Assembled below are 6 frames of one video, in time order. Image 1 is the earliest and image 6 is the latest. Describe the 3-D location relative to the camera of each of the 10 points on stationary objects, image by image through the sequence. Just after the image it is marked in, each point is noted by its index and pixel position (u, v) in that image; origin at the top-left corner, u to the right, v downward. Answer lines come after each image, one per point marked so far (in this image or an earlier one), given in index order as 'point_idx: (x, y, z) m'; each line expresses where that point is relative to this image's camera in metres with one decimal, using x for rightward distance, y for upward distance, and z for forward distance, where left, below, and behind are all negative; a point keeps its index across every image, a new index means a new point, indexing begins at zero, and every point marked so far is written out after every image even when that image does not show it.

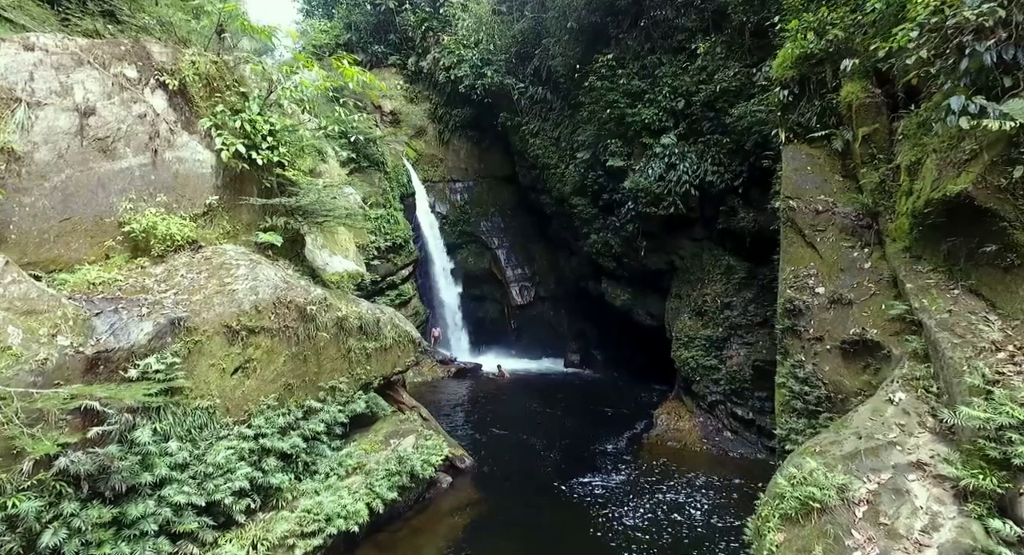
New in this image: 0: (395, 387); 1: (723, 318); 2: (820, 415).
0: (-2.0, -1.9, +8.9) m
1: (+4.9, -0.9, +11.9) m
2: (+3.4, -1.5, +5.7) m
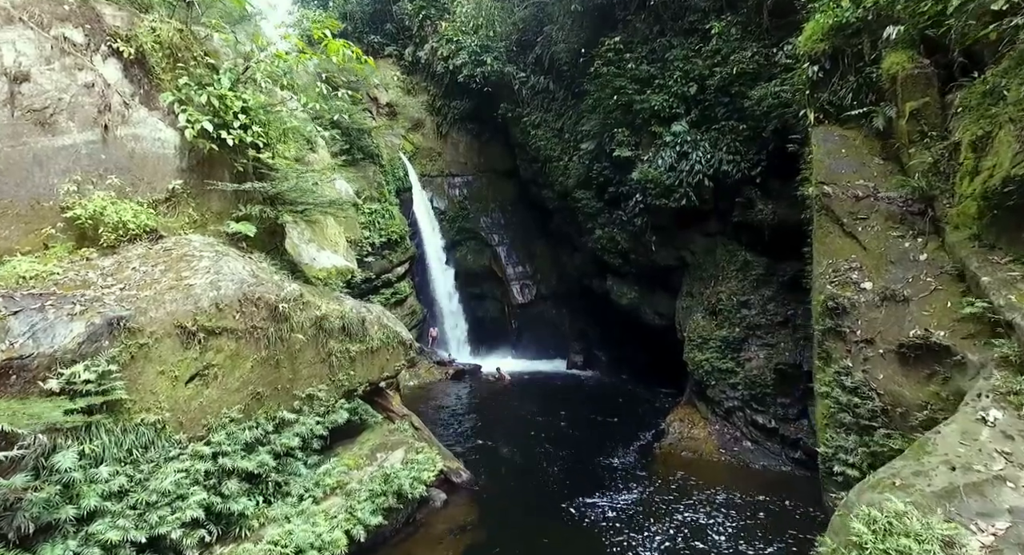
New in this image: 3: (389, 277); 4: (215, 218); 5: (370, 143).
0: (-2.0, -1.8, +8.1) m
1: (+4.9, -0.9, +11.1) m
2: (+3.4, -1.4, +4.9) m
3: (-3.8, 0.0, +16.2) m
4: (-4.0, +0.8, +7.1) m
5: (-4.7, +4.5, +17.7) m
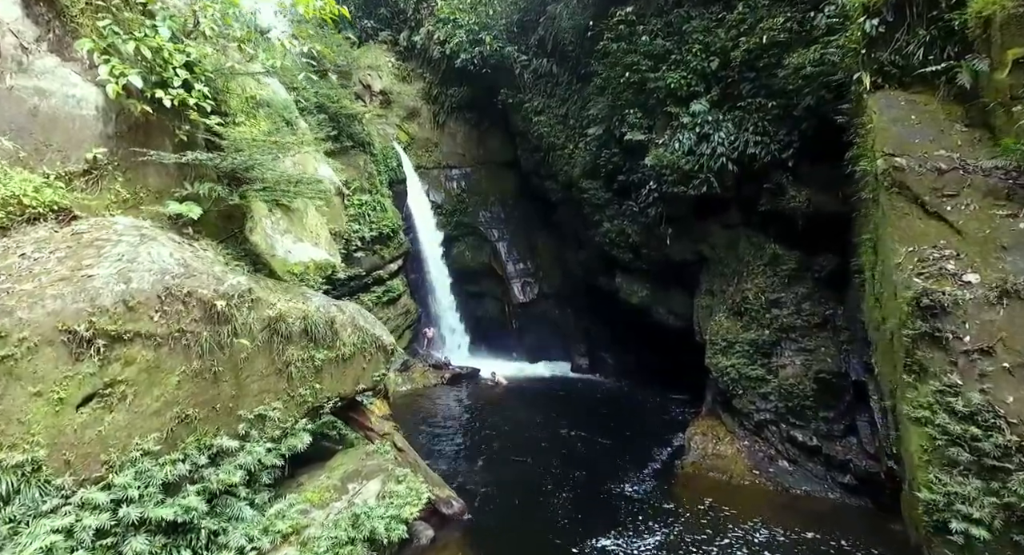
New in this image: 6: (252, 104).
0: (-2.0, -1.7, +6.8) m
1: (+4.9, -0.8, +9.8) m
2: (+3.4, -1.4, +3.6) m
3: (-3.8, +0.1, +14.9) m
4: (-4.0, +0.9, +5.8) m
5: (-4.7, +4.6, +16.4) m
6: (-4.1, +2.7, +8.2) m
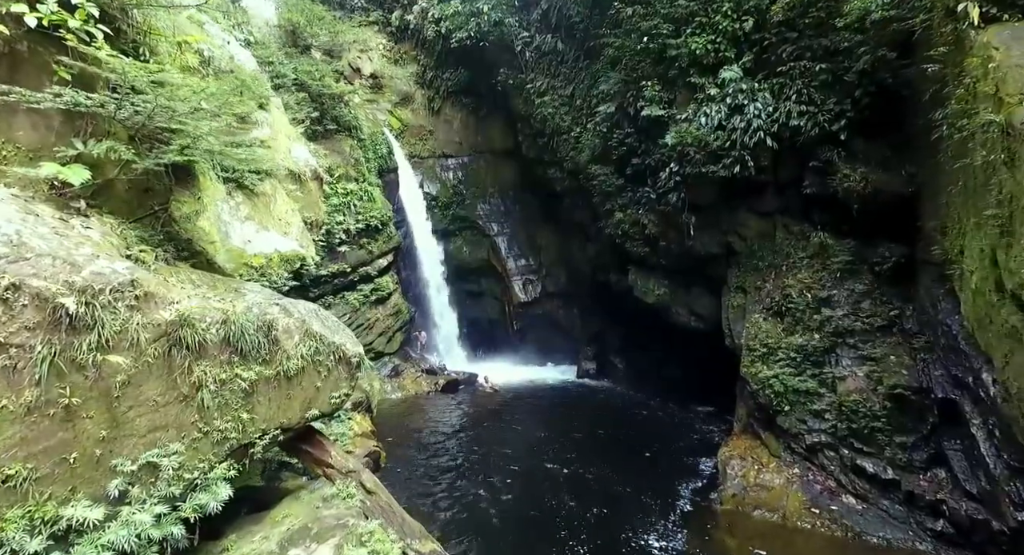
0: (-2.0, -1.6, +5.3) m
1: (+4.9, -0.7, +8.3) m
2: (+3.4, -1.3, +2.0) m
3: (-3.7, +0.2, +13.4) m
4: (-4.0, +1.0, +4.2) m
5: (-4.7, +4.7, +14.8) m
6: (-4.1, +2.8, +6.6) m
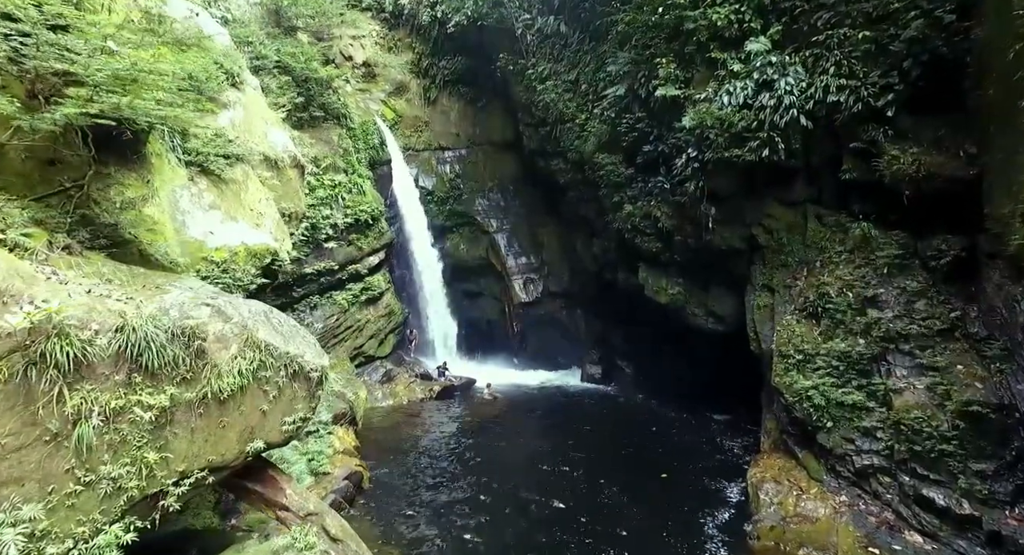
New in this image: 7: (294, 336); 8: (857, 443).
0: (-2.0, -1.6, +4.2) m
1: (+4.9, -0.6, +7.2) m
2: (+3.4, -1.2, +0.9) m
3: (-3.7, +0.2, +12.3) m
4: (-4.0, +1.0, +3.1) m
5: (-4.7, +4.7, +13.7) m
6: (-4.1, +2.8, +5.6) m
7: (-1.8, -0.5, +4.3) m
8: (+4.4, -2.1, +6.6) m
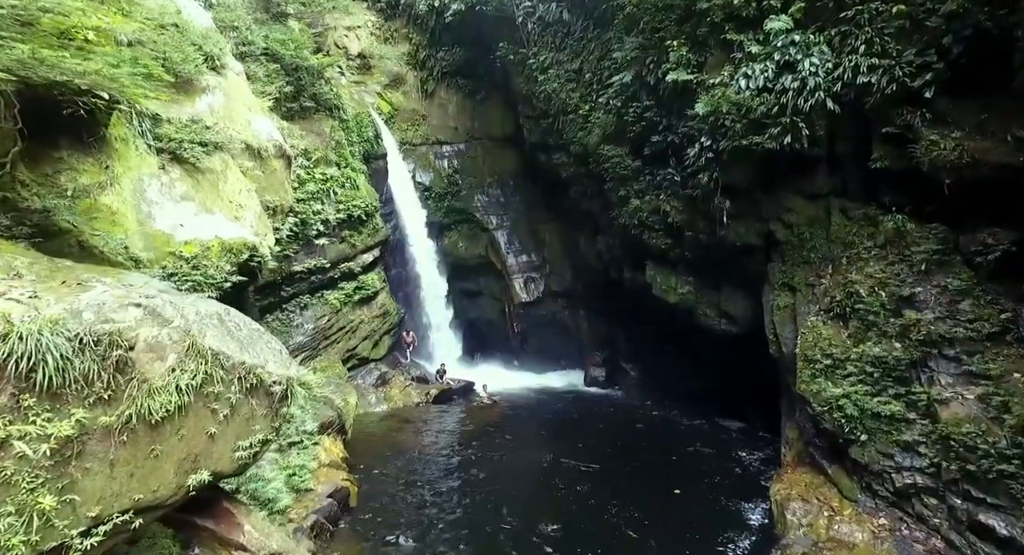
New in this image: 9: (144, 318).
0: (-1.9, -1.5, +3.5) m
1: (+4.9, -0.6, +6.5) m
2: (+3.4, -1.2, +0.3) m
3: (-3.7, +0.3, +11.6) m
4: (-4.0, +1.1, +2.5) m
5: (-4.7, +4.8, +13.1) m
6: (-4.1, +2.9, +4.9) m
7: (-1.8, -0.4, +3.6) m
8: (+4.4, -2.1, +5.9) m
9: (-2.1, -0.2, +3.0) m
